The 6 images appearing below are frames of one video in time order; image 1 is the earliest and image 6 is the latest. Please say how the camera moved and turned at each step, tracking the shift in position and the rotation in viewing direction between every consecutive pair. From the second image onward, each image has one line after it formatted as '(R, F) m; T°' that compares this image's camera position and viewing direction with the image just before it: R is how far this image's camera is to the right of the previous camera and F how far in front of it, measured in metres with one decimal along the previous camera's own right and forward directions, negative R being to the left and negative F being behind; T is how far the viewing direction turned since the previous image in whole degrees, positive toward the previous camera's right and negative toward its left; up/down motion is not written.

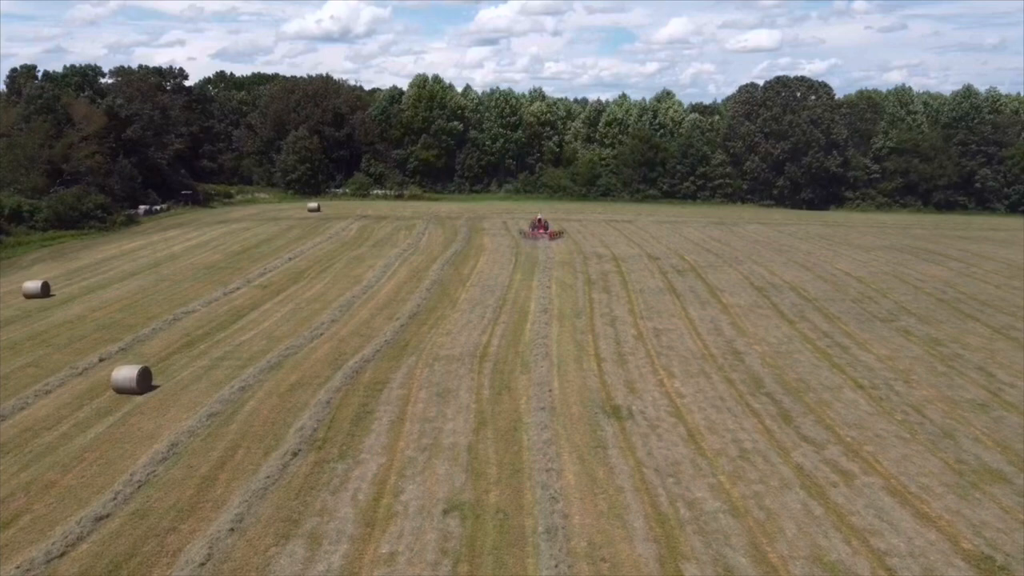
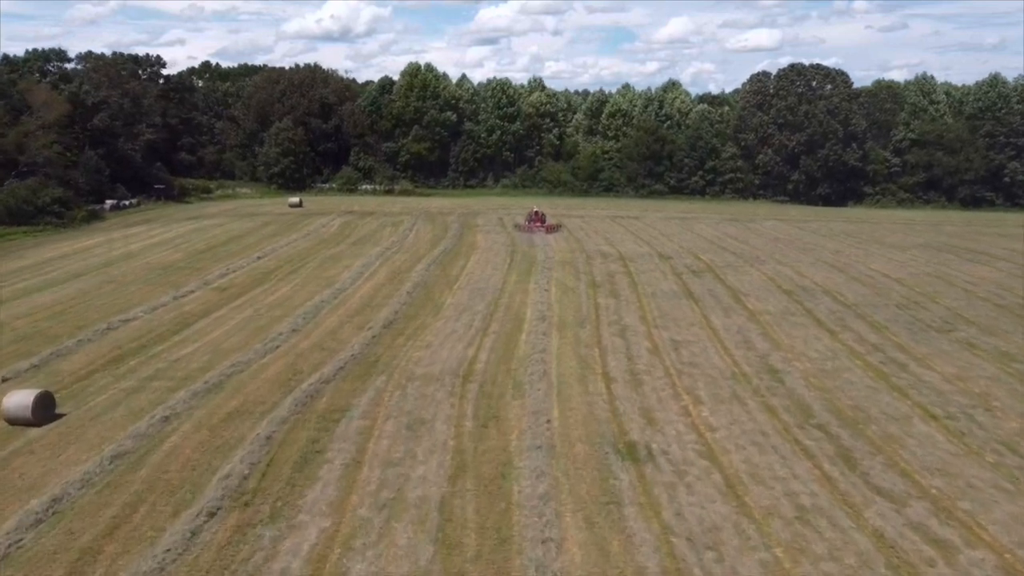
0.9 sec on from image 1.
(+0.2, +4.0) m; 0°
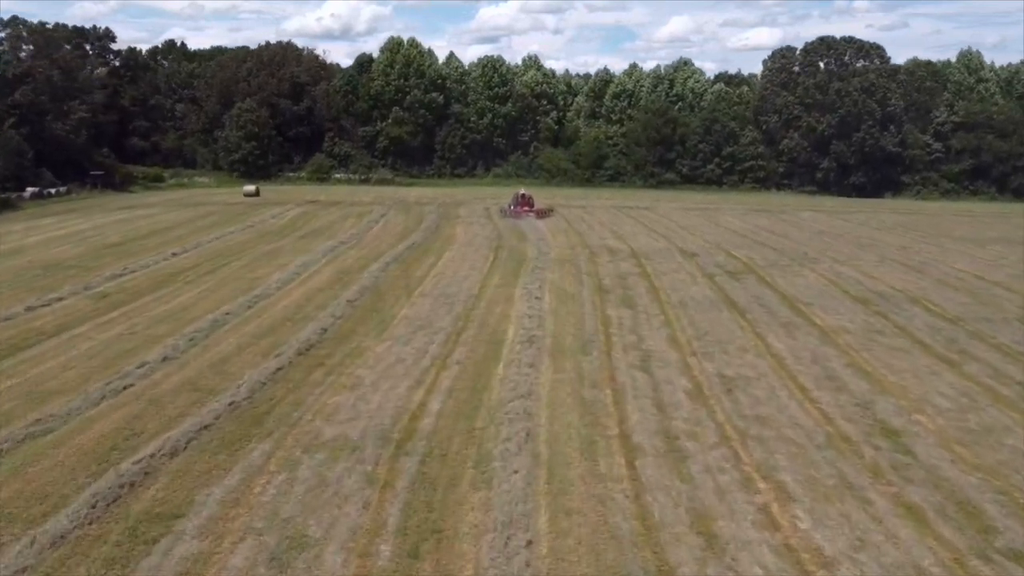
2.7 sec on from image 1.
(+0.4, +7.3) m; 0°
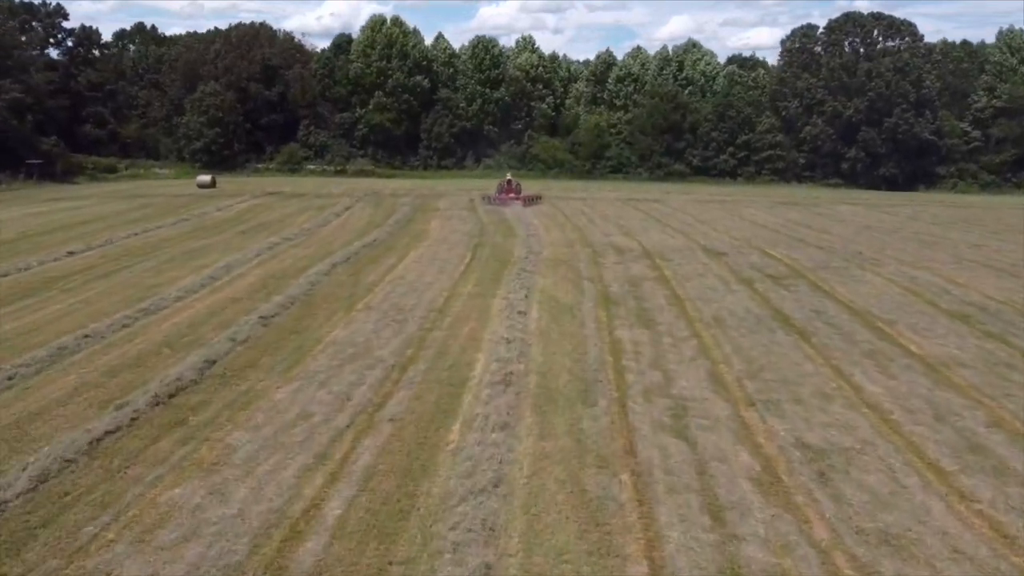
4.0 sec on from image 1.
(+0.3, +5.5) m; 0°
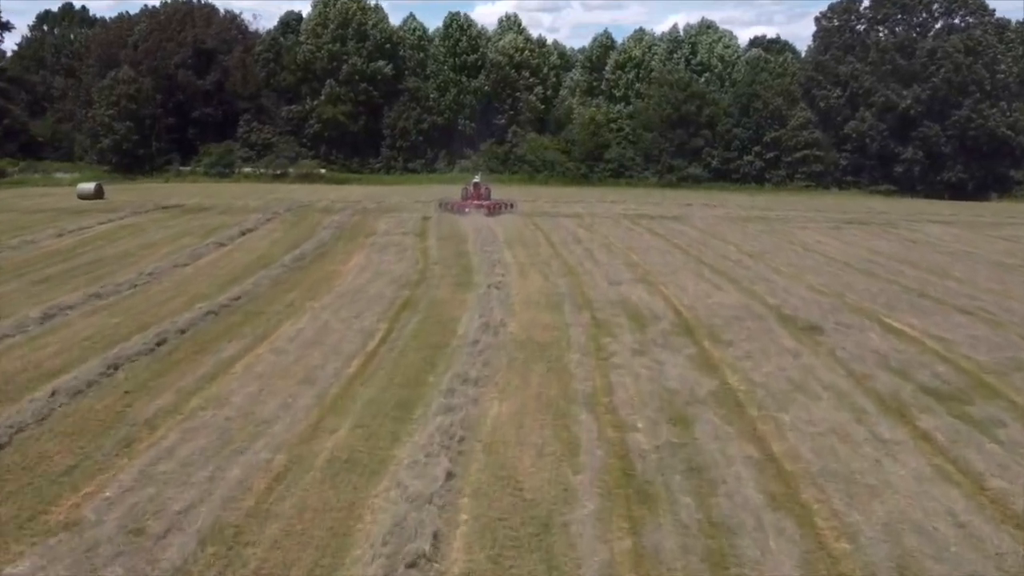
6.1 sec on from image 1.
(+0.6, +9.2) m; 0°
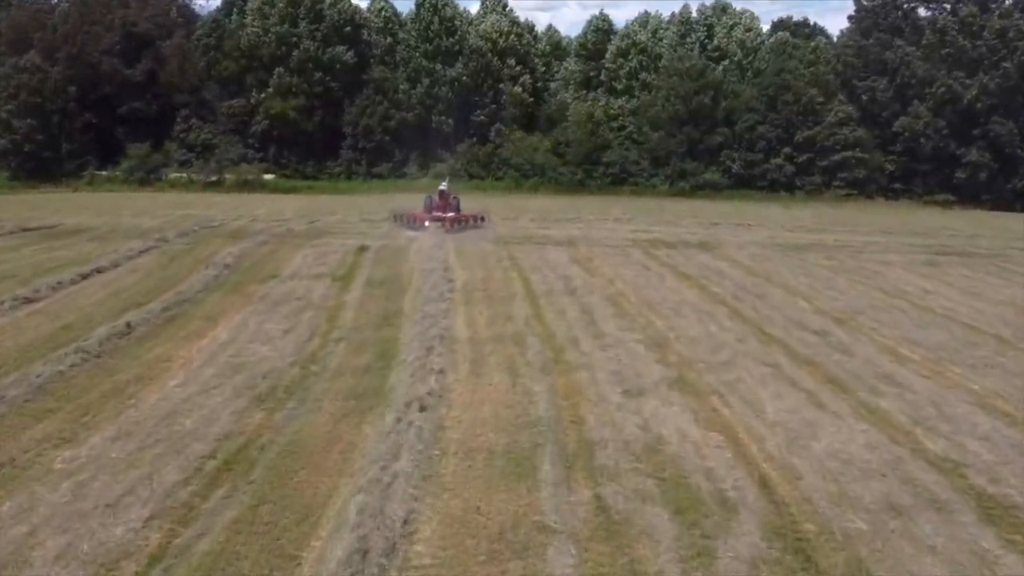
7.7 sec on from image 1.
(+0.4, +7.1) m; 0°
